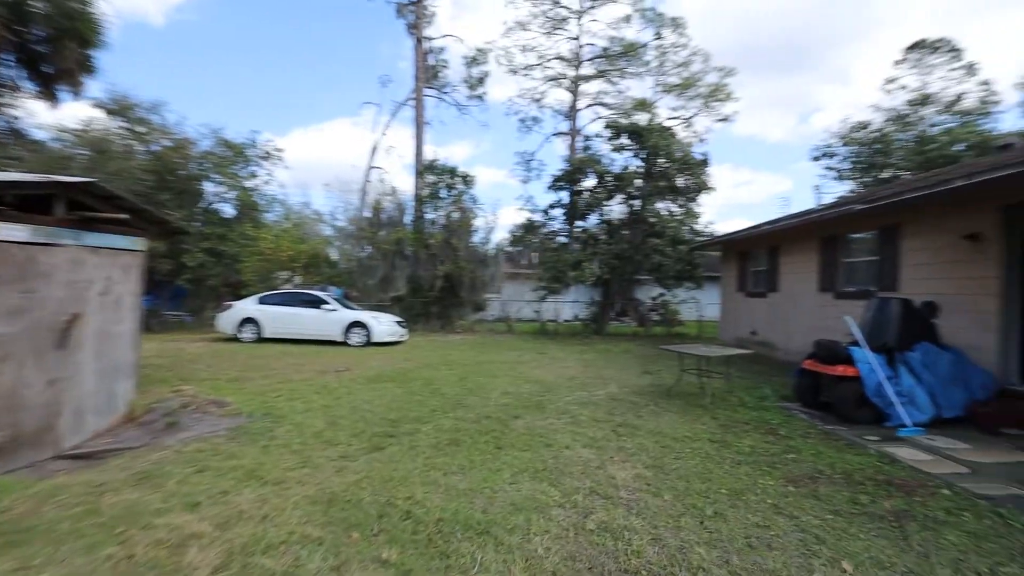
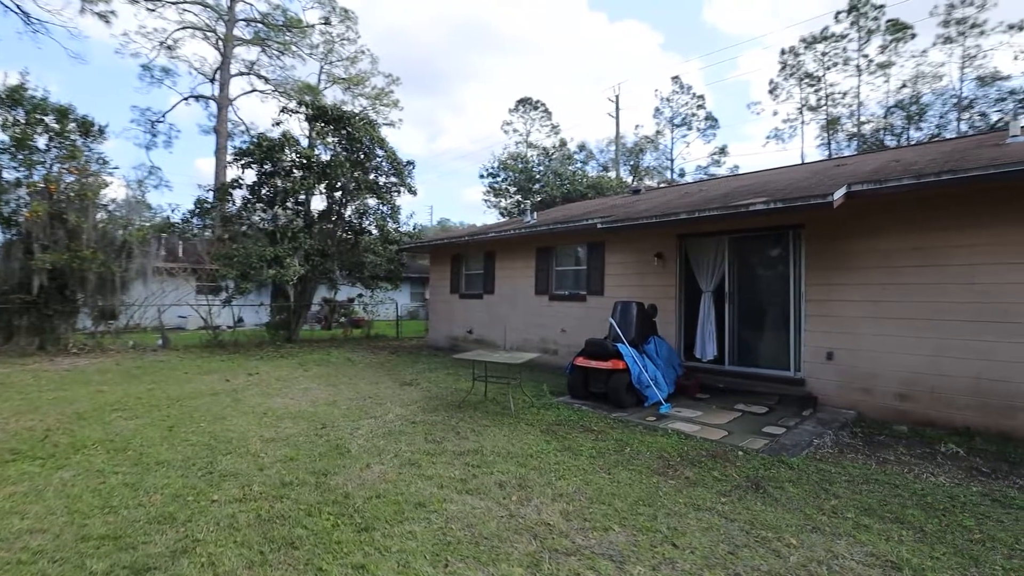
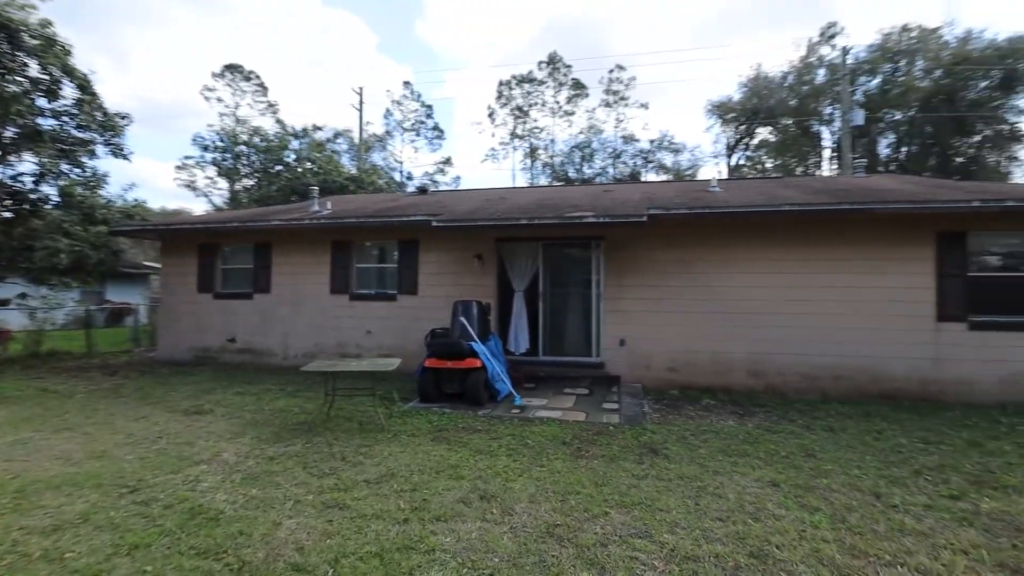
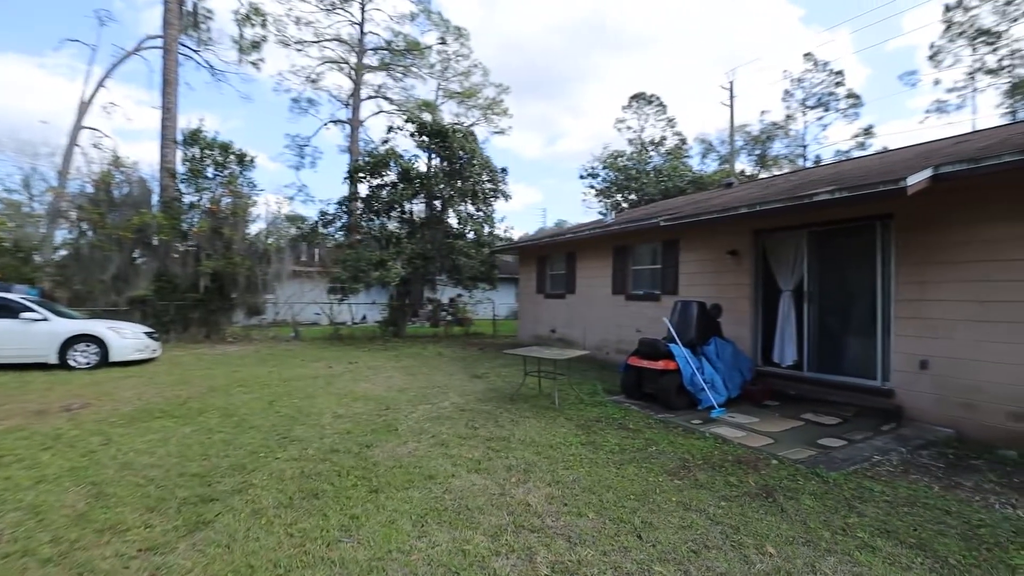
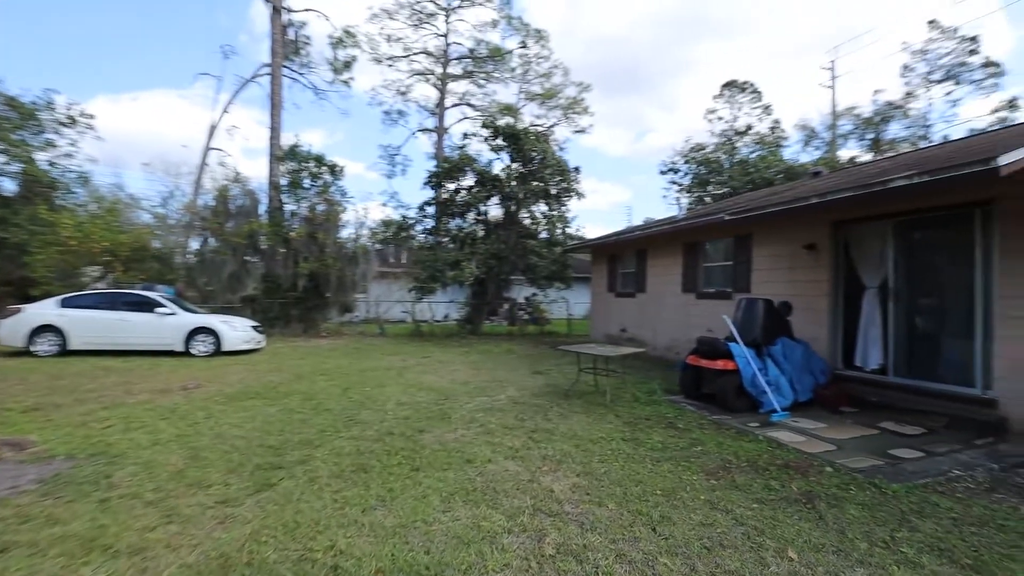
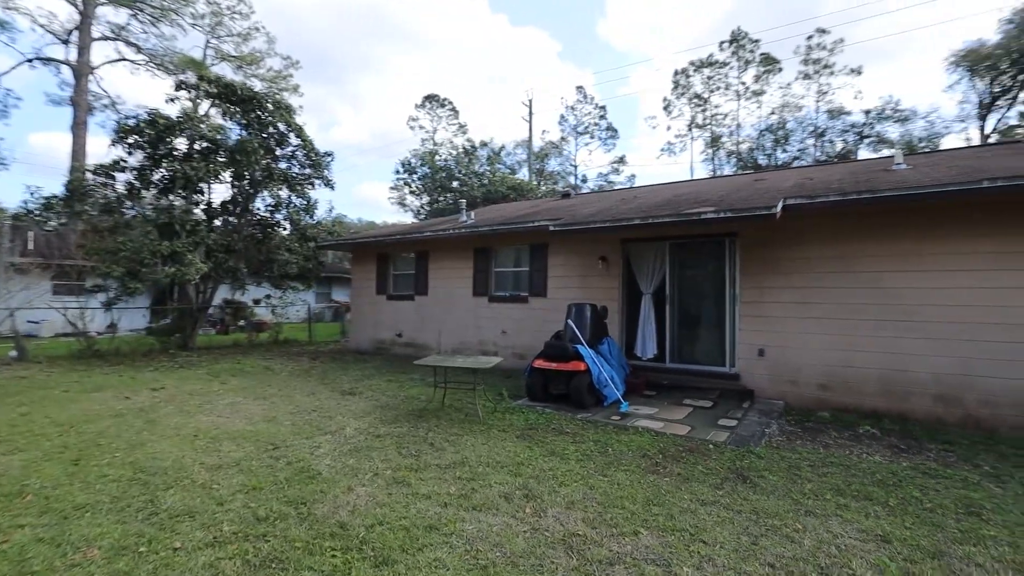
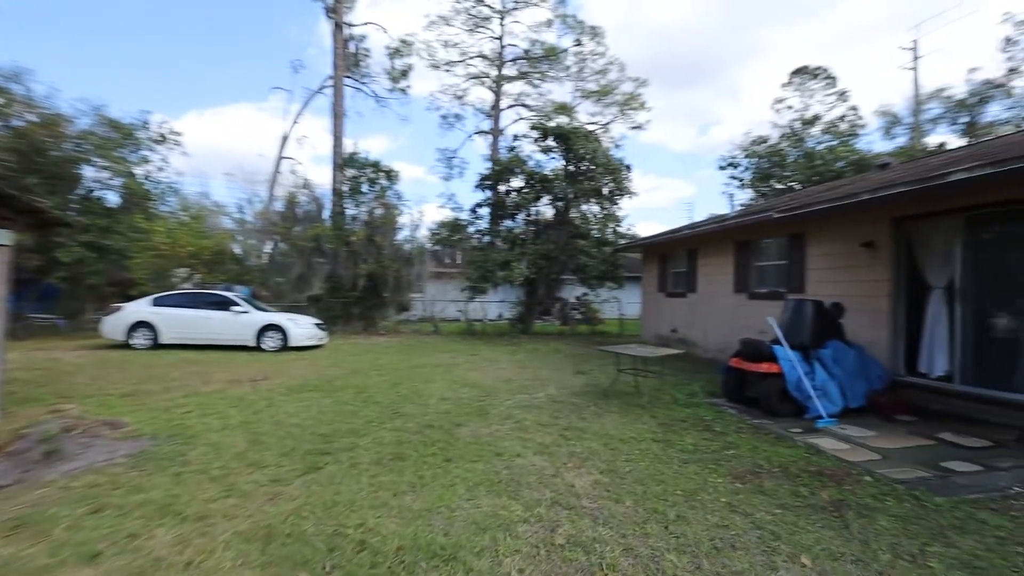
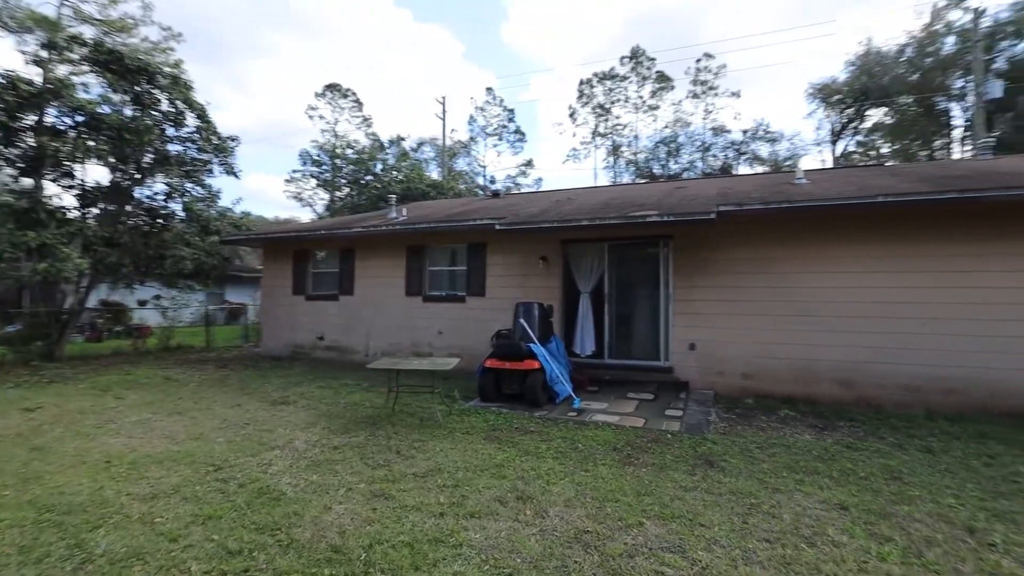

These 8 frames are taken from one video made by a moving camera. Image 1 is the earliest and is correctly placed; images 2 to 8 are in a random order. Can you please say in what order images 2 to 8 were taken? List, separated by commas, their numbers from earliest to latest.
7, 5, 4, 2, 6, 8, 3
